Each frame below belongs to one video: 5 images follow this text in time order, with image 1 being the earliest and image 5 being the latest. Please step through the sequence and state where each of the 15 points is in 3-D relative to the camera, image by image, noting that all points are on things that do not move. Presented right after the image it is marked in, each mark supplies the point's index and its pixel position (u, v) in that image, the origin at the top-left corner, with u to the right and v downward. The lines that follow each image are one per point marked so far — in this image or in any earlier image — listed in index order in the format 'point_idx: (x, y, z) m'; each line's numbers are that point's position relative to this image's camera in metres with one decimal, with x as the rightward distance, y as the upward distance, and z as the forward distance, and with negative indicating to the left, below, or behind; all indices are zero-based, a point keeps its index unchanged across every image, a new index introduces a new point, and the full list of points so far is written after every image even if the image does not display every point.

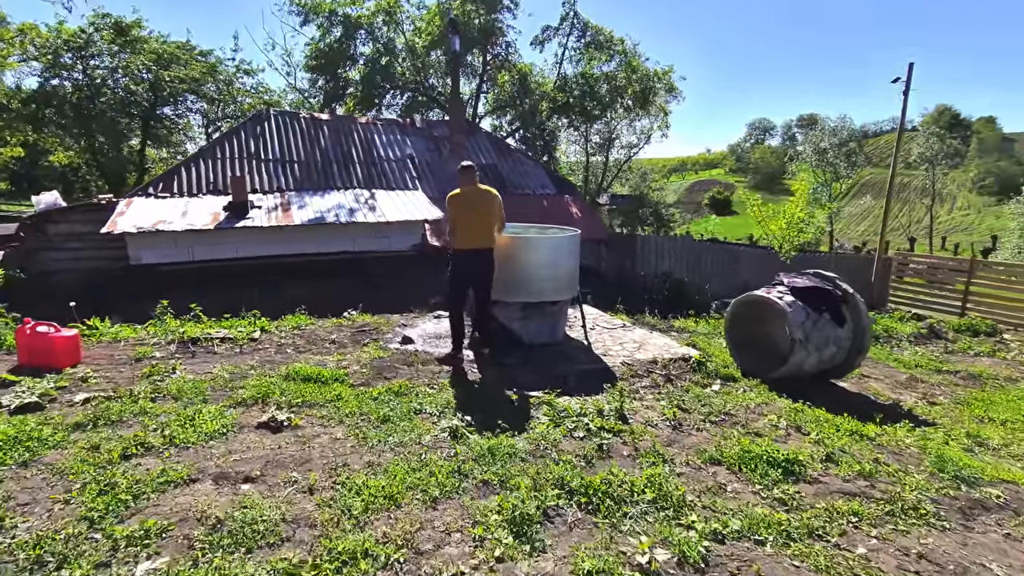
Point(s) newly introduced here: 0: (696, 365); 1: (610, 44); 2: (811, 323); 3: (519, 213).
0: (+1.8, -0.8, +5.1) m
1: (+2.8, +7.1, +14.9) m
2: (+2.7, -0.3, +4.7) m
3: (+0.1, +1.6, +10.8) m
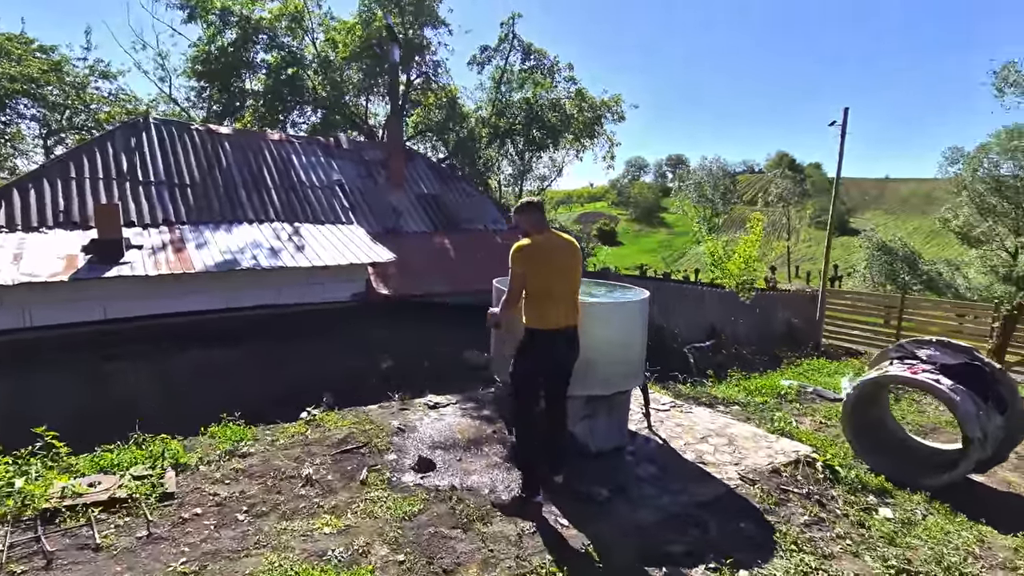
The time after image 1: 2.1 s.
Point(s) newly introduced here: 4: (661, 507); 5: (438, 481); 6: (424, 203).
0: (+2.3, -1.3, +3.8) m
1: (+1.1, +5.9, +14.0) m
2: (+3.3, -0.9, +3.6) m
3: (-0.6, +0.7, +9.1) m
4: (+0.9, -1.4, +3.2) m
5: (-0.5, -1.2, +3.3) m
6: (-1.6, +1.6, +9.7) m
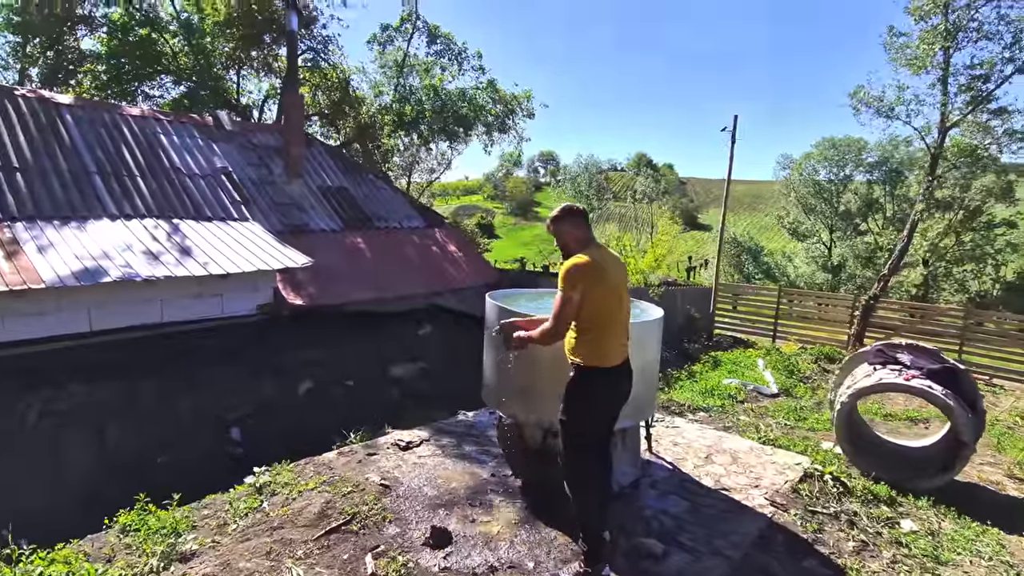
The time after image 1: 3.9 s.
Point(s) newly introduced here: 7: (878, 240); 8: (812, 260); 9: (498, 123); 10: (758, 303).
0: (+2.4, -1.4, +3.7) m
1: (-1.4, +5.9, +13.3) m
2: (+3.3, -0.9, +3.8) m
3: (-1.8, +0.6, +8.2) m
4: (+1.2, -1.5, +2.9) m
5: (-0.2, -1.4, +2.7) m
6: (-2.9, +1.5, +8.5) m
7: (+12.8, +1.7, +18.3) m
8: (+11.4, +1.1, +20.0) m
9: (-0.5, +4.3, +13.6) m
10: (+6.1, -0.3, +13.1) m
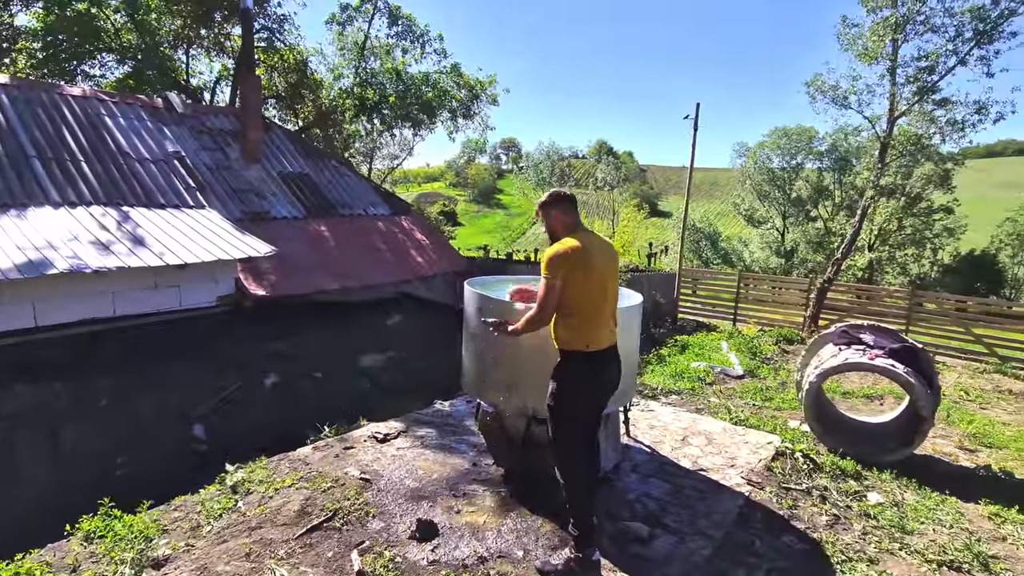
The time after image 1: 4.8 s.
0: (+2.2, -1.3, +3.9) m
1: (-2.3, +6.2, +13.0) m
2: (+3.2, -0.8, +4.0) m
3: (-2.3, +0.8, +8.0) m
4: (+1.1, -1.4, +2.9) m
5: (-0.3, -1.3, +2.6) m
6: (-3.4, +1.6, +8.2) m
7: (+11.6, +2.3, +19.1) m
8: (+10.1, +1.7, +20.6) m
9: (-1.4, +4.6, +13.4) m
10: (+5.3, 0.0, +13.4) m
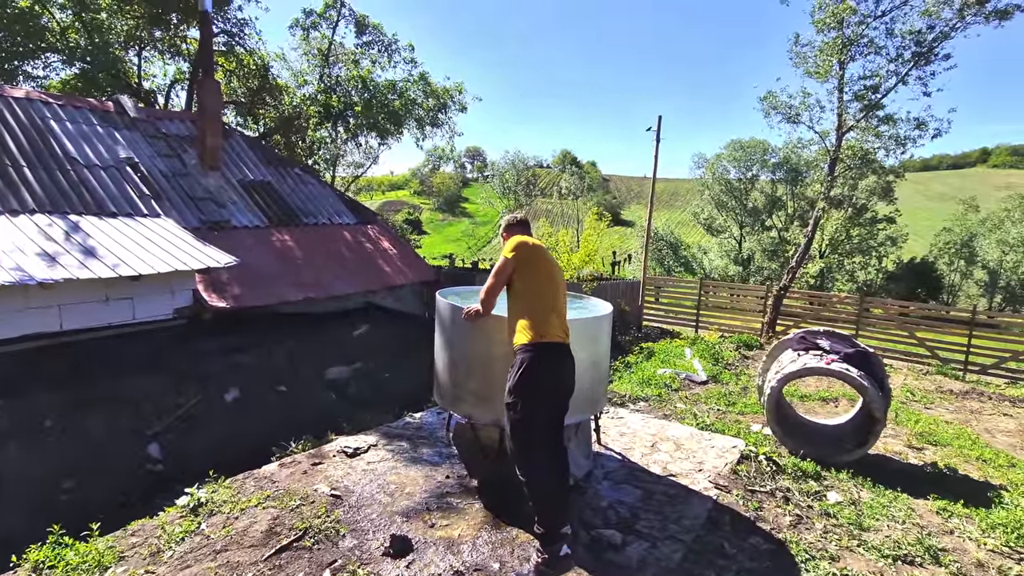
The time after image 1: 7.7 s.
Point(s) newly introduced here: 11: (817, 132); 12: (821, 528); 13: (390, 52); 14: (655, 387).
0: (+2.0, -1.4, +4.0) m
1: (-3.1, +6.0, +12.9) m
2: (+2.9, -0.9, +4.2) m
3: (-2.7, +0.6, +7.8) m
4: (+0.9, -1.4, +3.0) m
5: (-0.4, -1.4, +2.6) m
6: (-3.9, +1.5, +8.0) m
7: (+10.3, +2.0, +19.9) m
8: (+8.7, +1.4, +21.3) m
9: (-2.2, +4.4, +13.4) m
10: (+4.5, -0.2, +13.8) m
11: (+7.5, +3.8, +12.8) m
12: (+1.9, -1.5, +3.3) m
13: (-3.0, +5.8, +12.9) m
14: (+1.8, -1.2, +6.4) m
